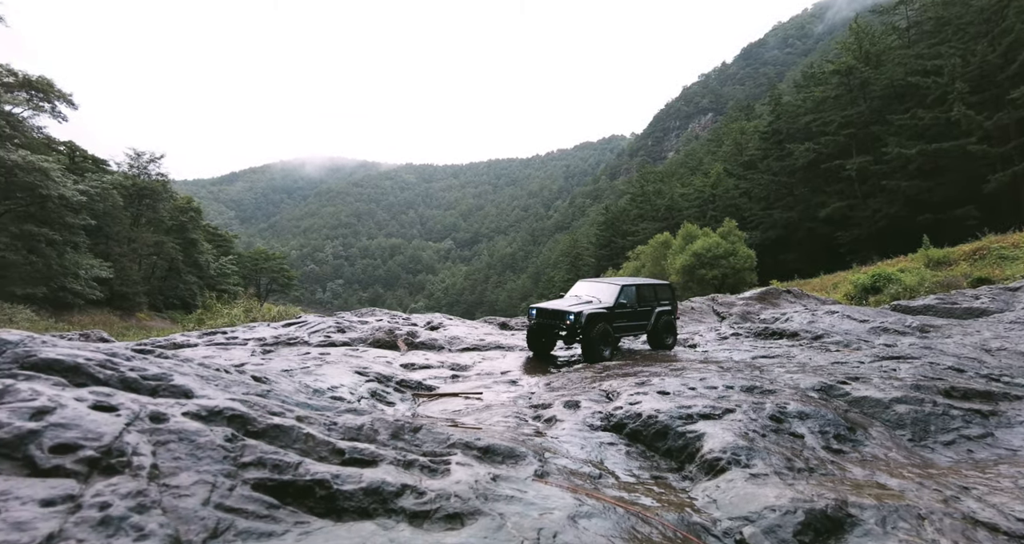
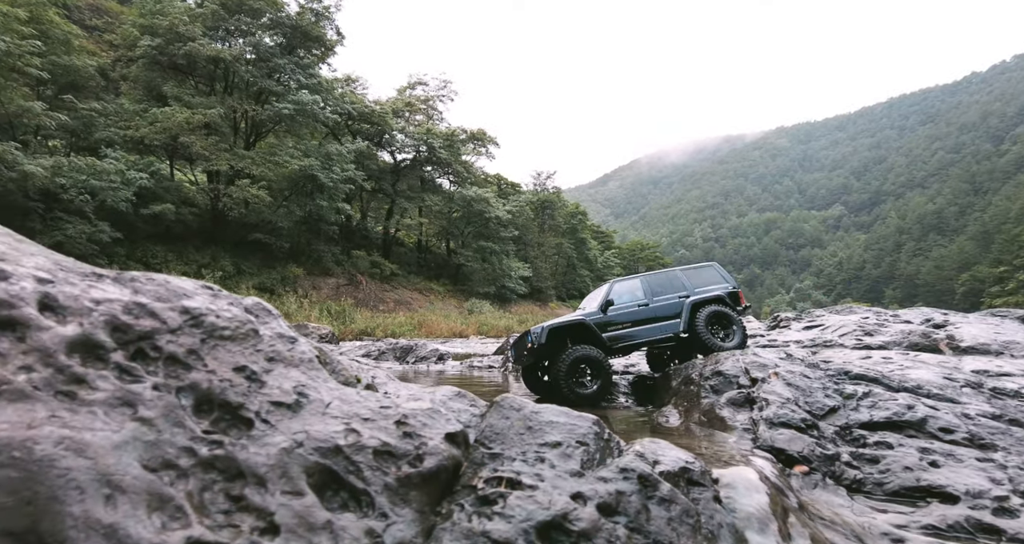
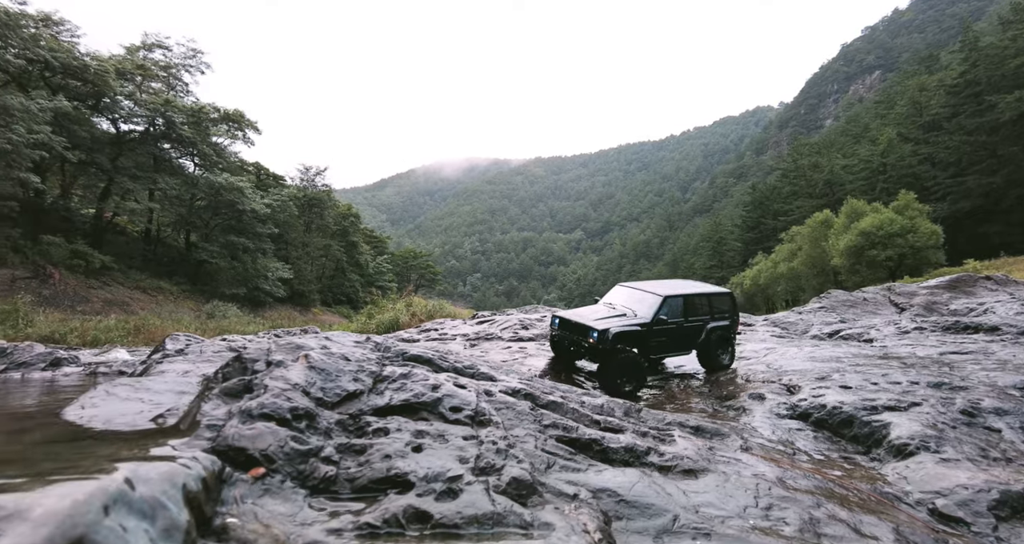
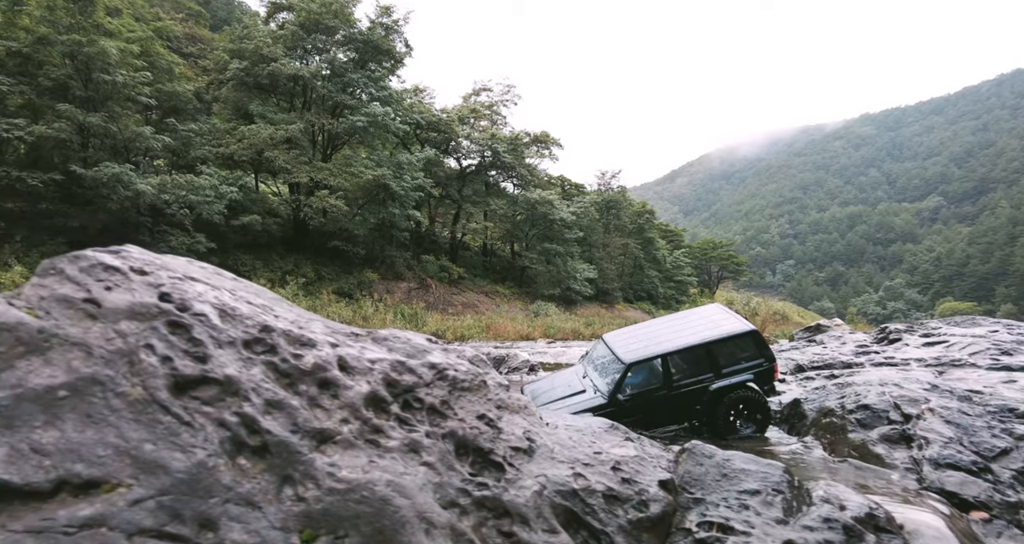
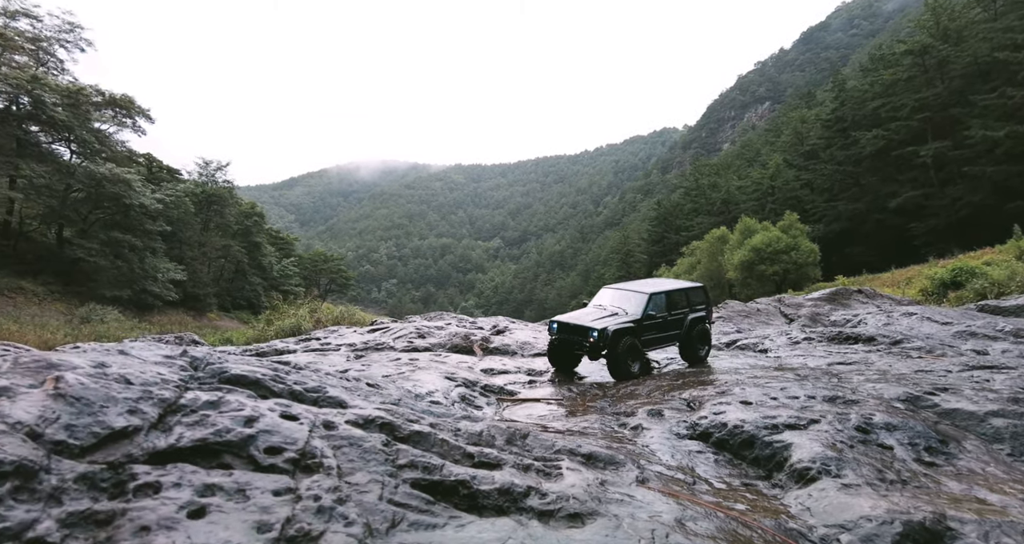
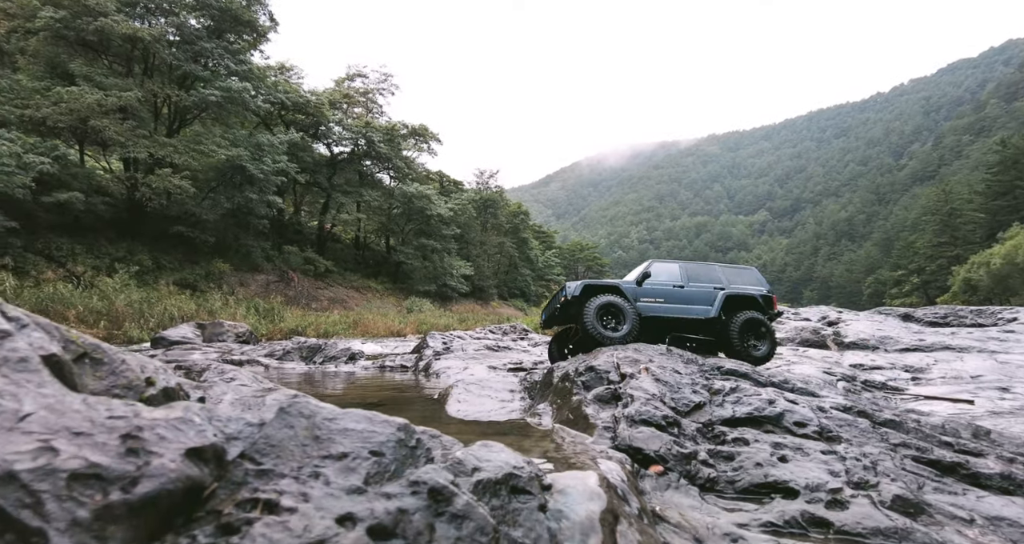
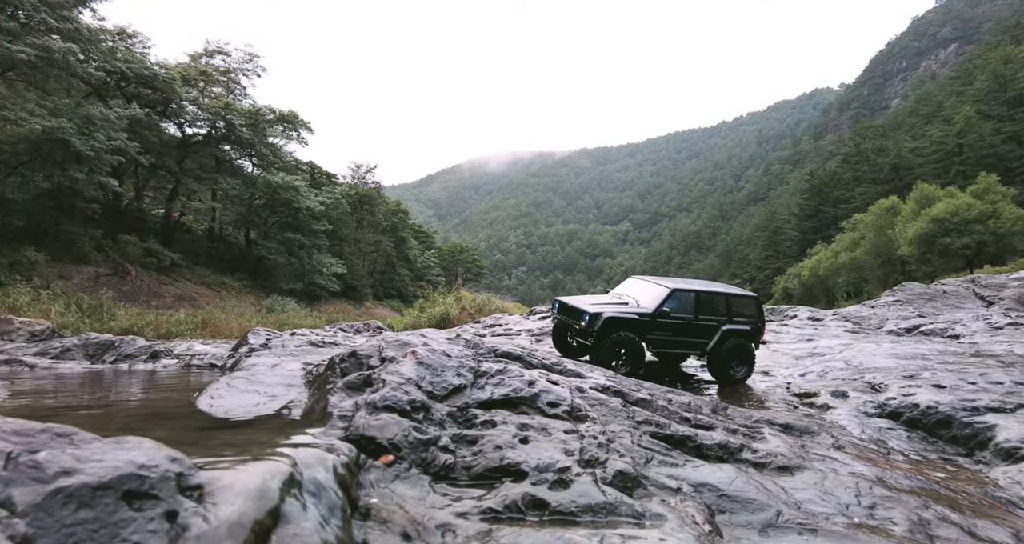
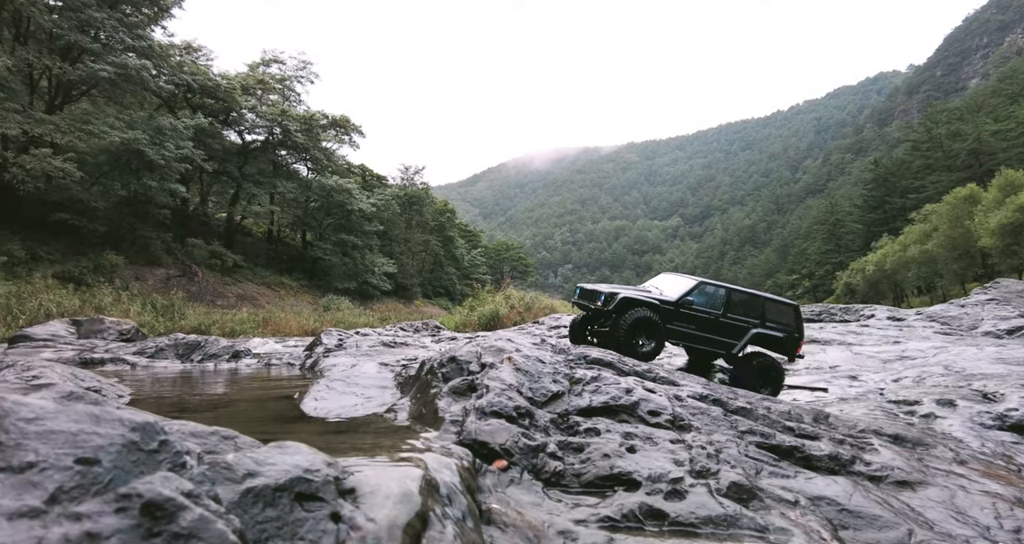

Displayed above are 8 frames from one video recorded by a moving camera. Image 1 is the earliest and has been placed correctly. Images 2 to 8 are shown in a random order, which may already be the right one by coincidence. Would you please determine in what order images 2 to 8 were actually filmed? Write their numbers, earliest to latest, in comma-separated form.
5, 3, 7, 8, 6, 2, 4
